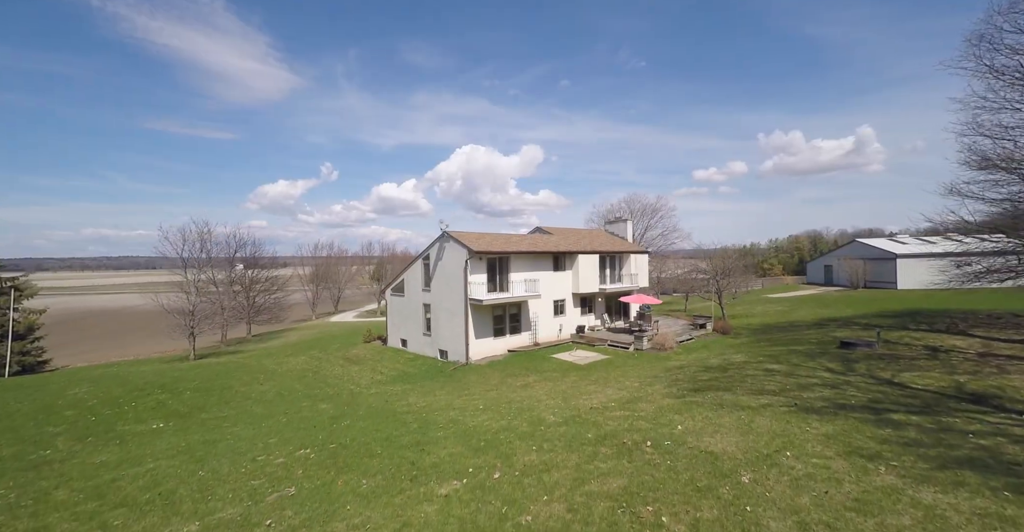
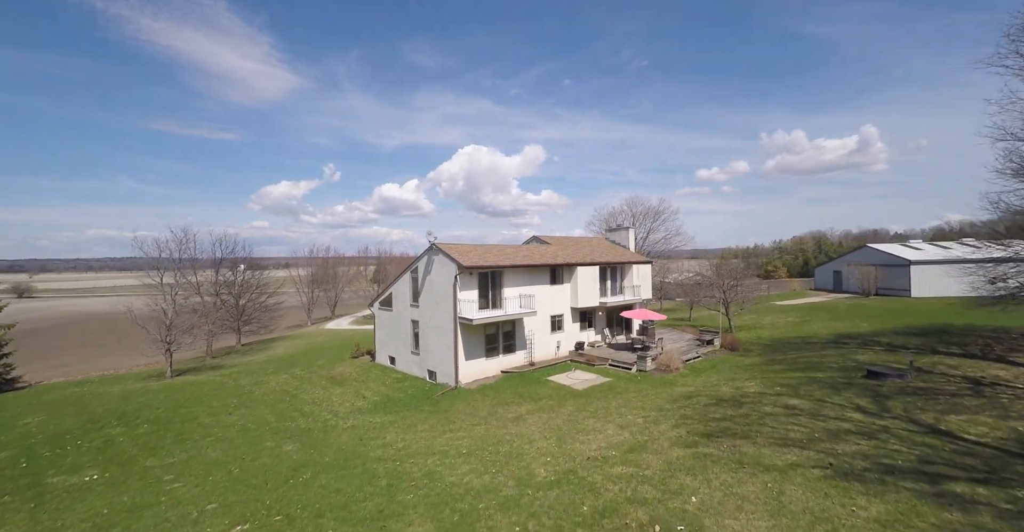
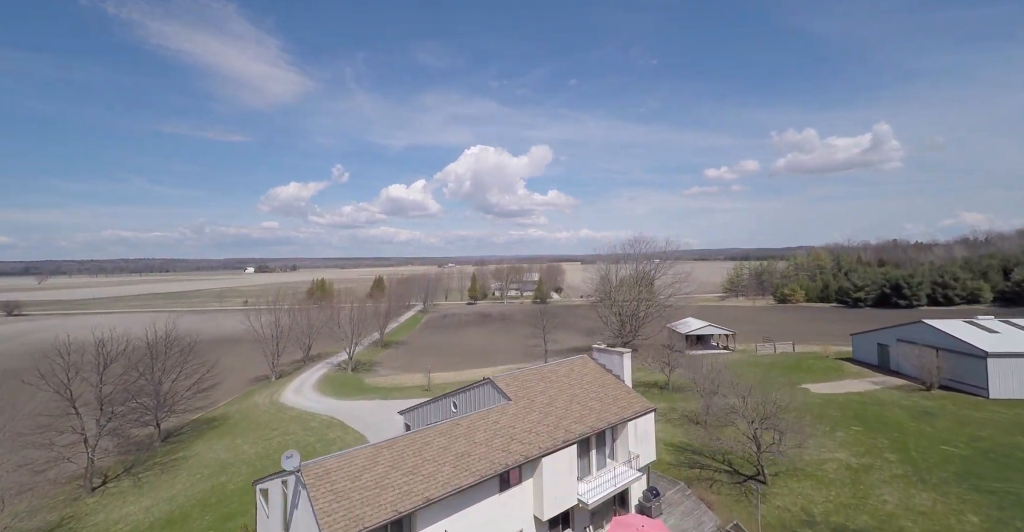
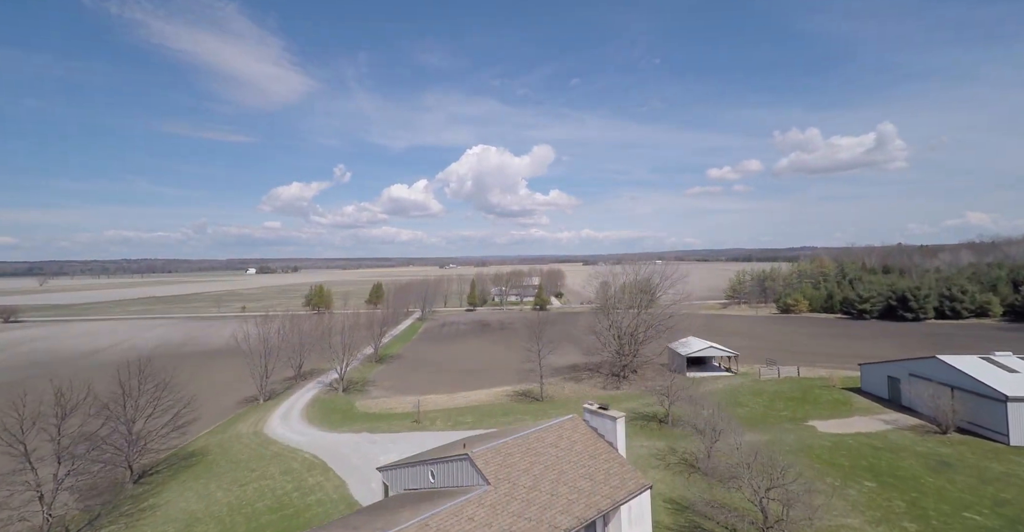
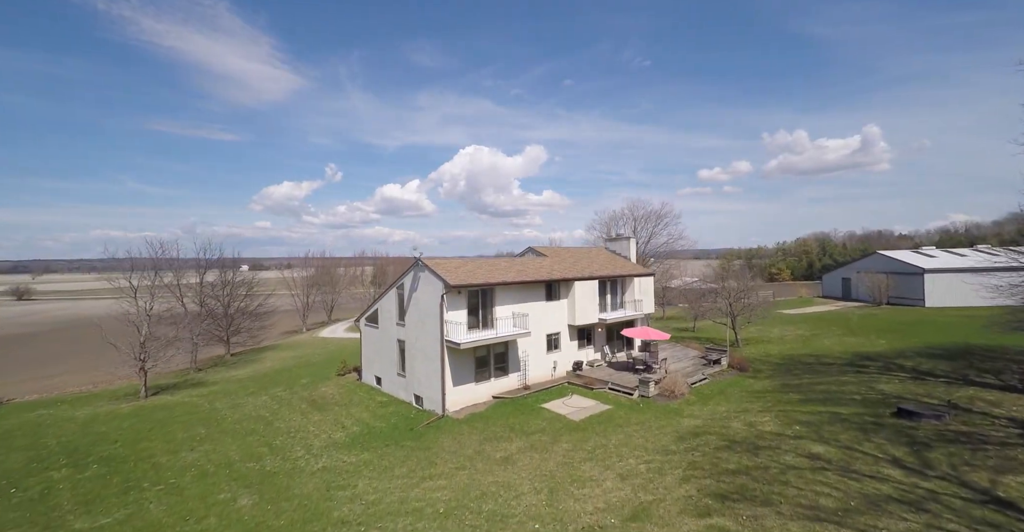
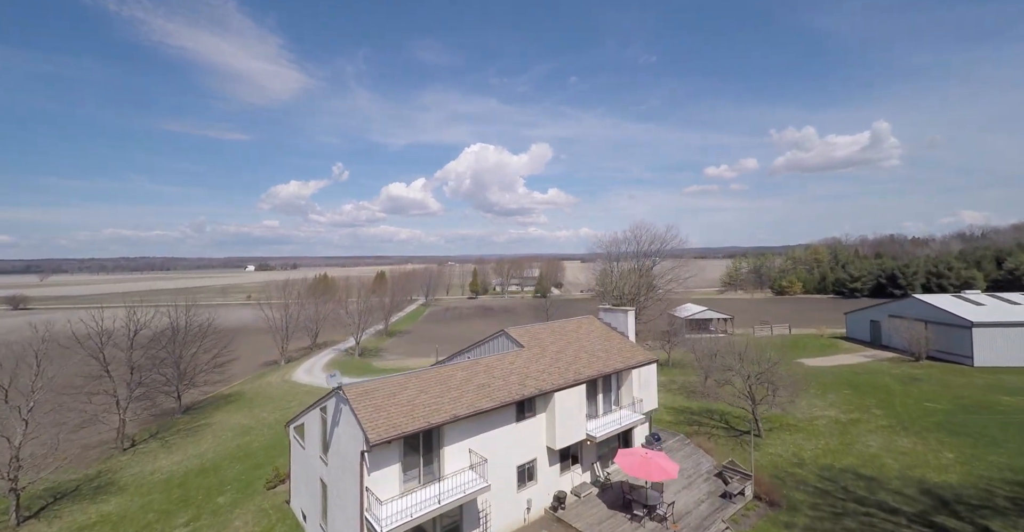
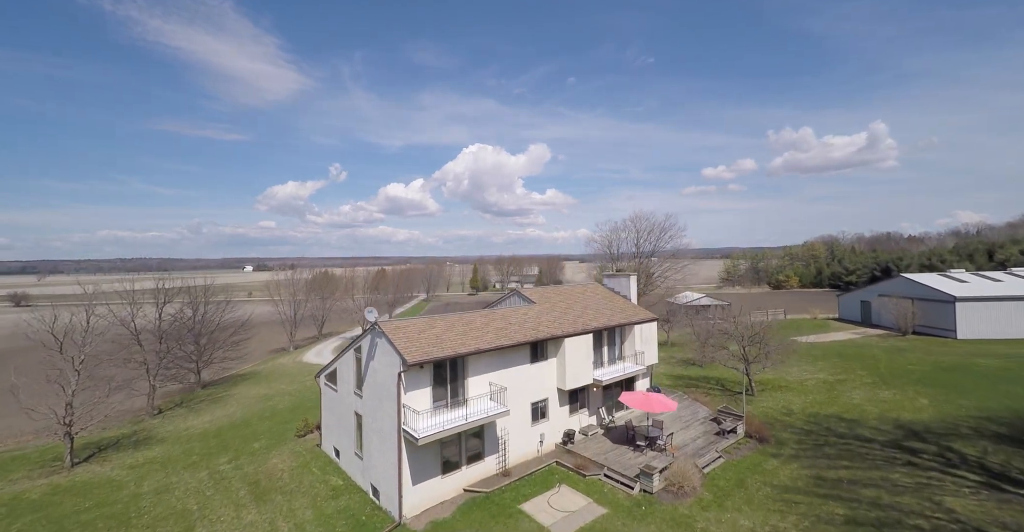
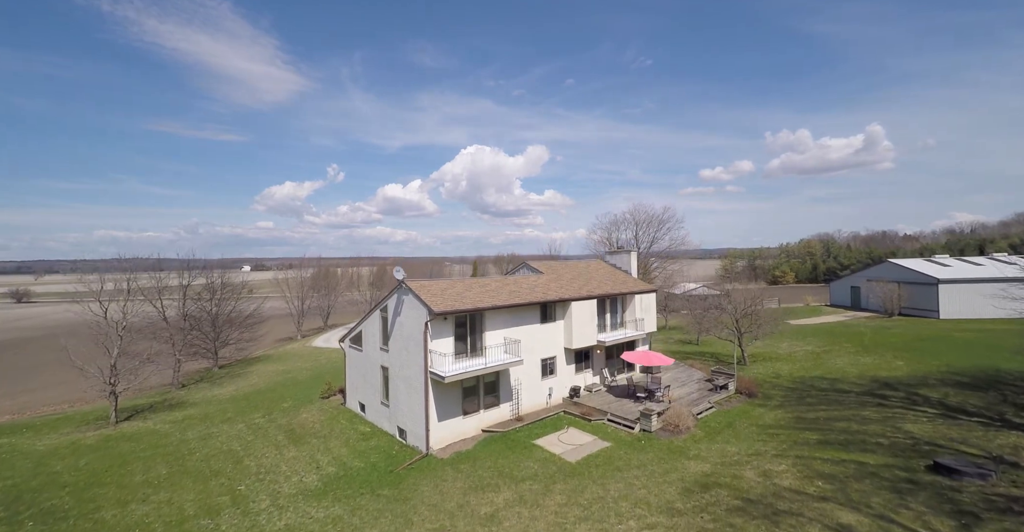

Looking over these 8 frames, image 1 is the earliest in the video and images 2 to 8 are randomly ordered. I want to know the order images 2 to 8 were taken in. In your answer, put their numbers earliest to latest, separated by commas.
2, 5, 8, 7, 6, 3, 4
